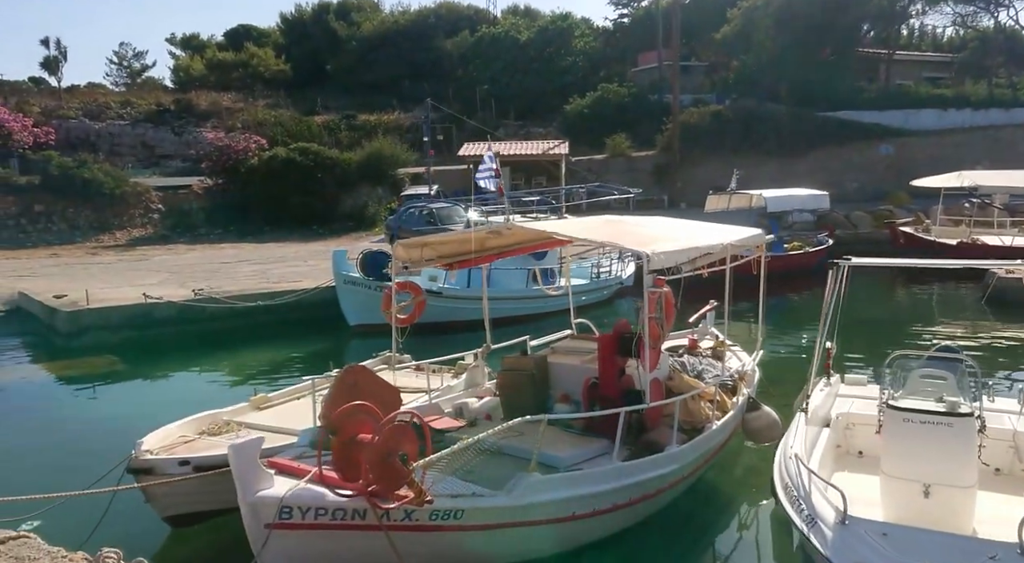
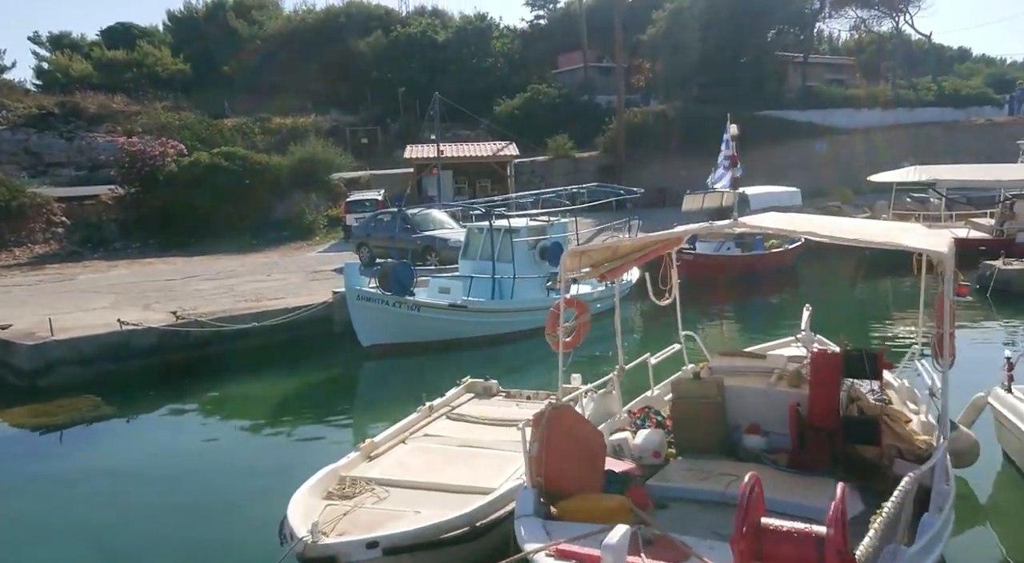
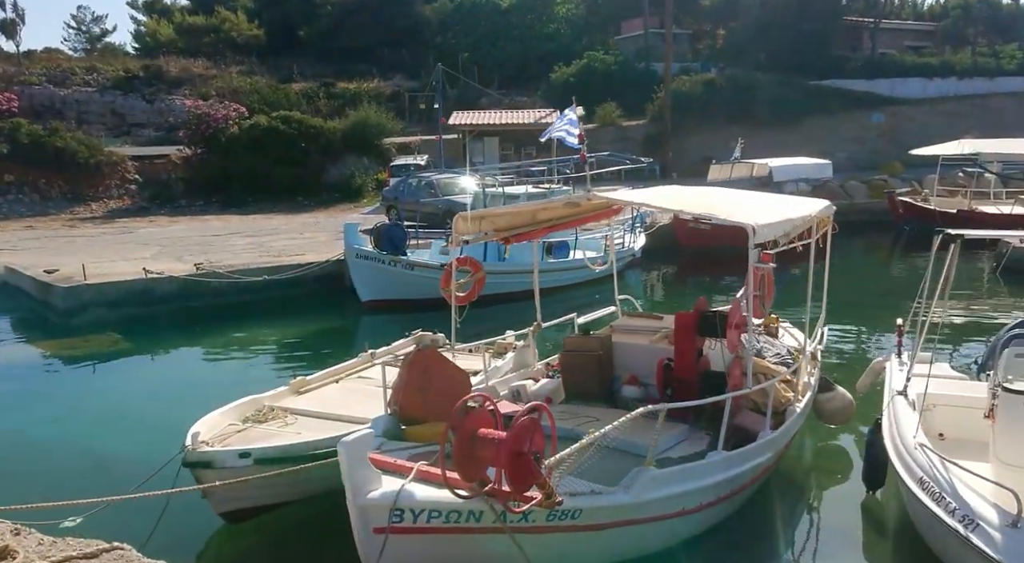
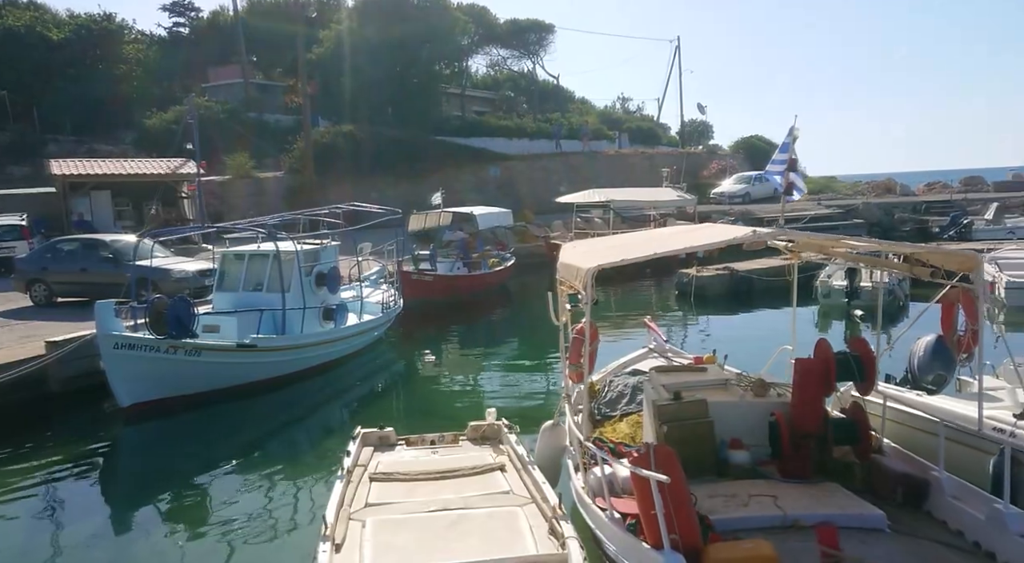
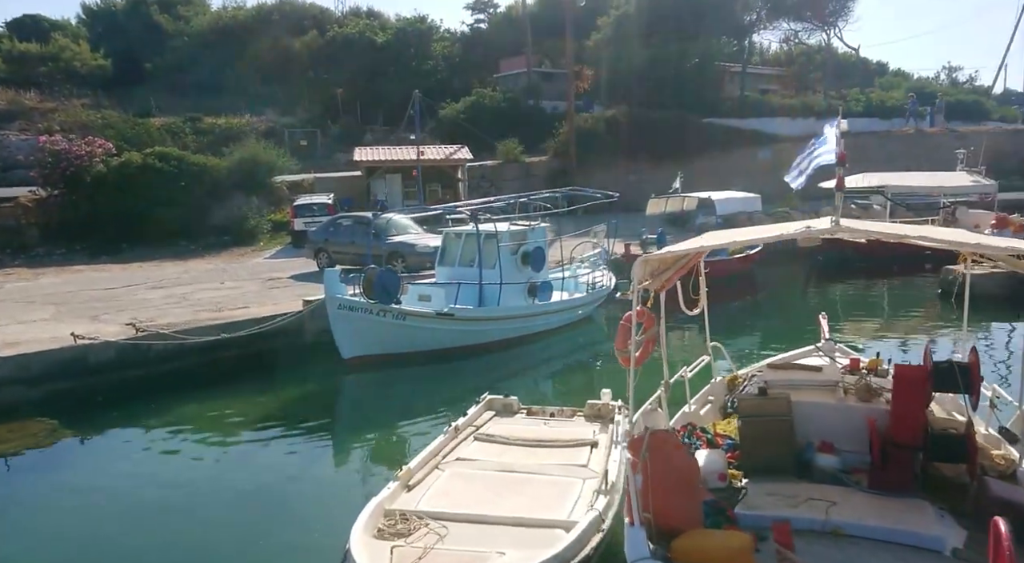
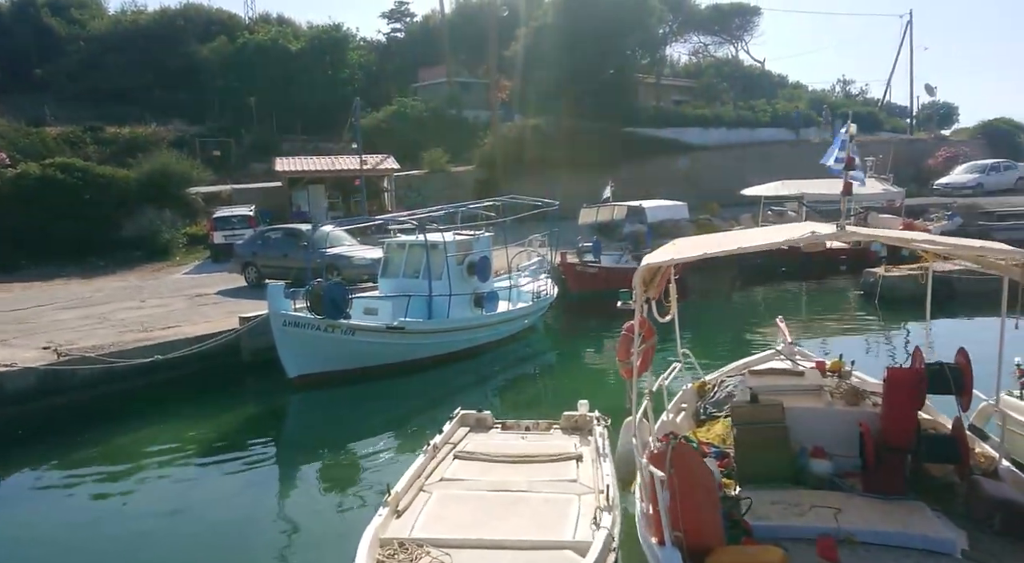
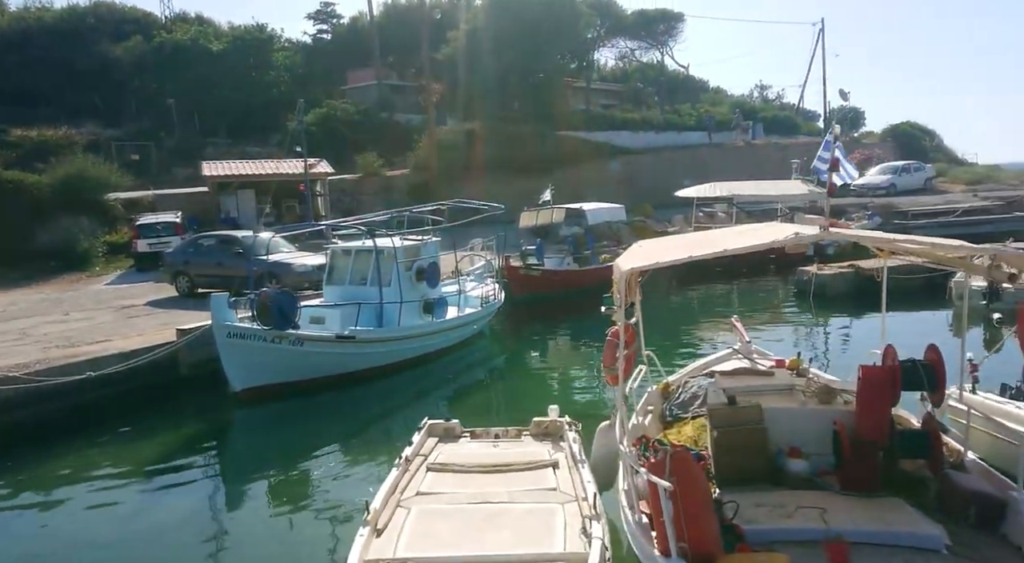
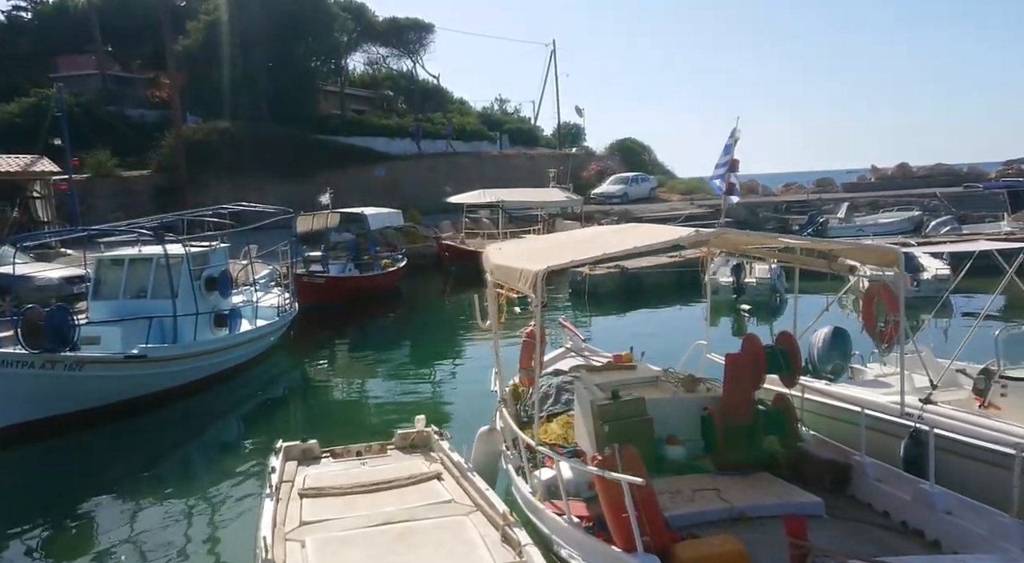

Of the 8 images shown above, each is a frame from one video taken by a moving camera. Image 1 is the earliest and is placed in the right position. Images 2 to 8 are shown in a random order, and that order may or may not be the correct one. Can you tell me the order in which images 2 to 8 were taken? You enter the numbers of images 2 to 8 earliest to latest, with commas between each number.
3, 2, 5, 6, 7, 4, 8
